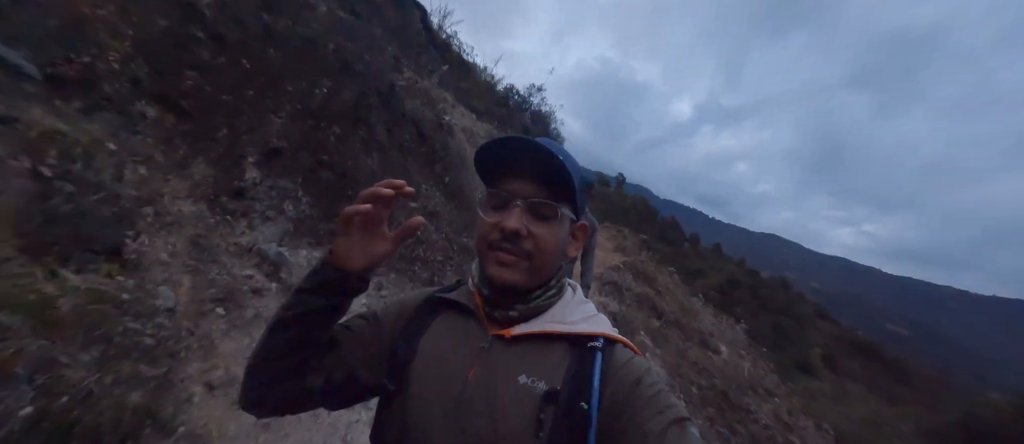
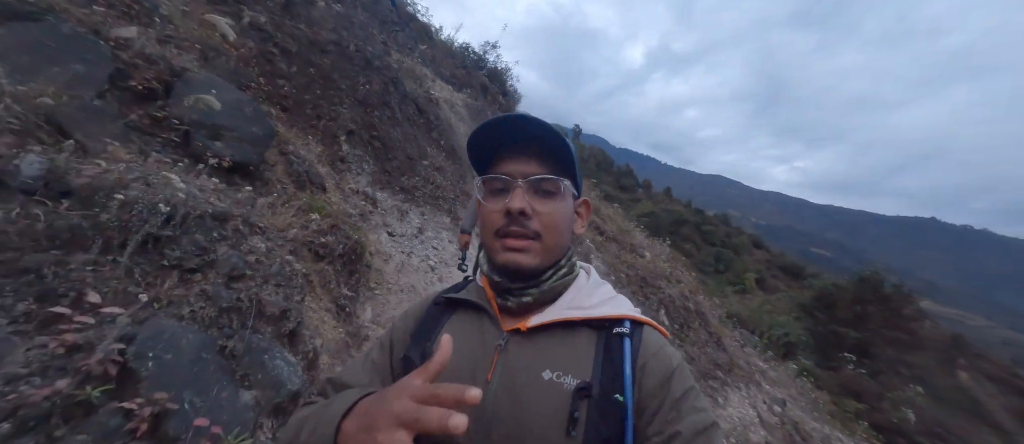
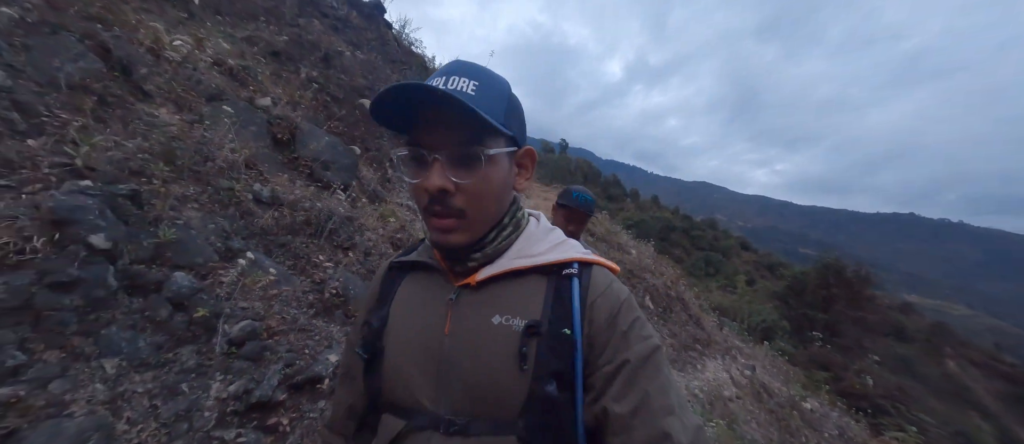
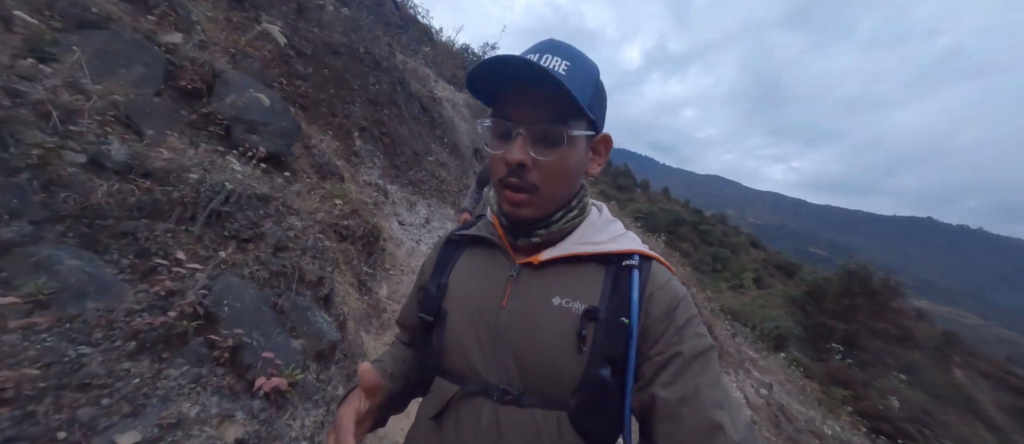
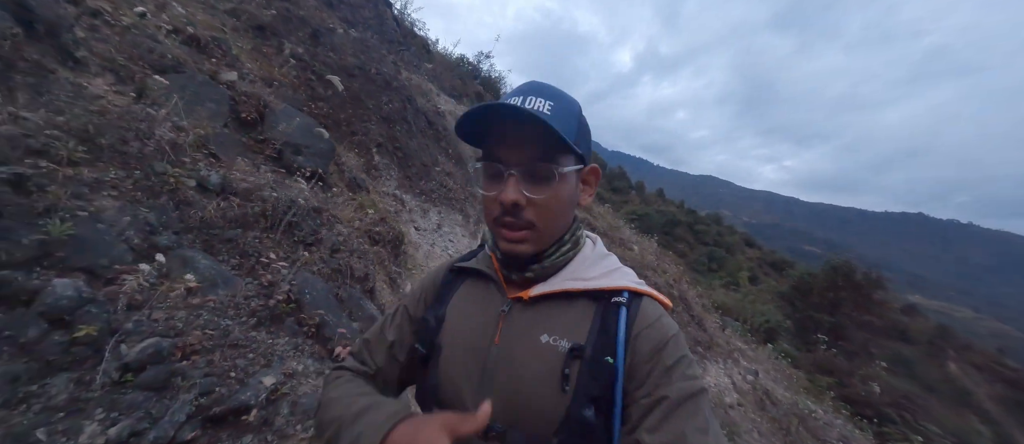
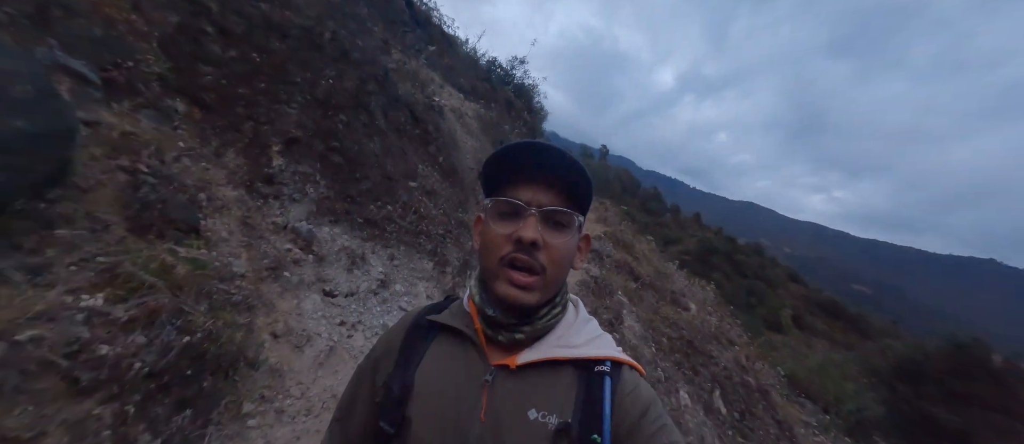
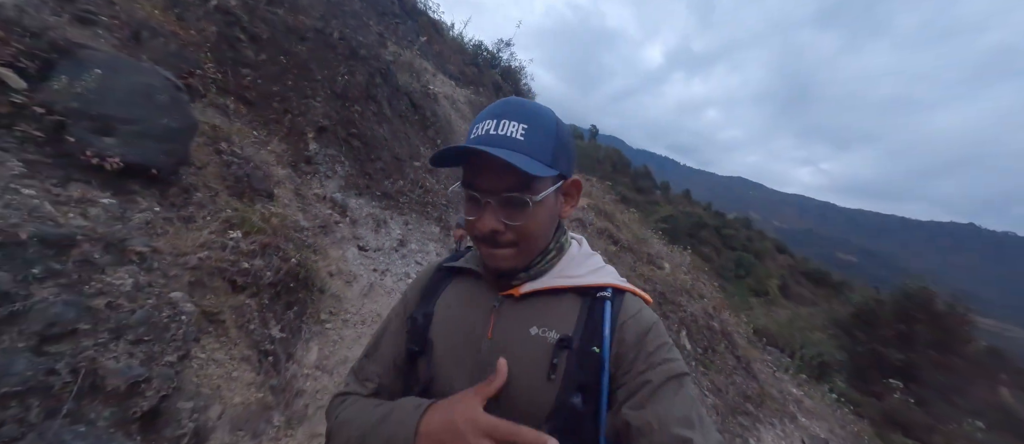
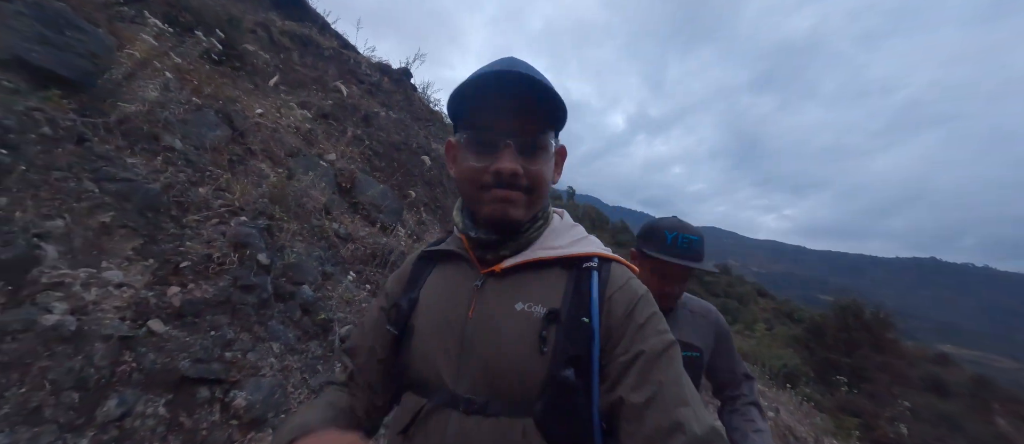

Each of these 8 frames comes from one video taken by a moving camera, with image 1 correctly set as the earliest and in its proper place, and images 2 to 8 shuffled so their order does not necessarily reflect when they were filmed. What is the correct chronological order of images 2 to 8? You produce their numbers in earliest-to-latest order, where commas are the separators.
6, 7, 2, 4, 5, 3, 8
